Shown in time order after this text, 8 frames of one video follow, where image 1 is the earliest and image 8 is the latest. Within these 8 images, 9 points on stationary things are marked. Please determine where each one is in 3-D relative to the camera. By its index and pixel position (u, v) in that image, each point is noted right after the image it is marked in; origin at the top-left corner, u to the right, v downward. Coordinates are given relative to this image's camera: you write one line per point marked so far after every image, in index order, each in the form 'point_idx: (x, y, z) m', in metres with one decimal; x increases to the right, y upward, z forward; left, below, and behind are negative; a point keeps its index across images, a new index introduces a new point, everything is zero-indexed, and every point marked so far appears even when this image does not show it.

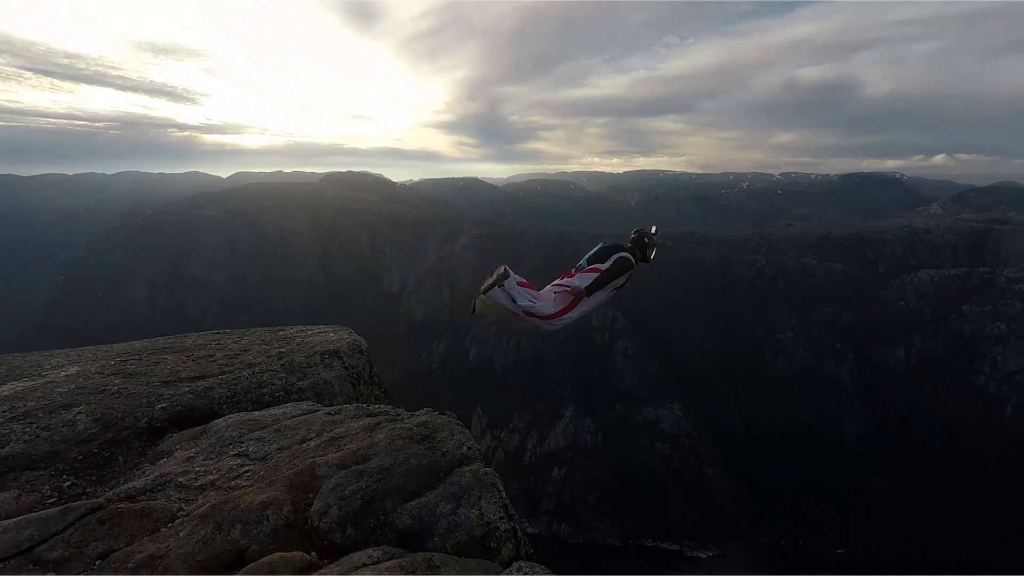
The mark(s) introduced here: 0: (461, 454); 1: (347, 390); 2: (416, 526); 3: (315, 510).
0: (-1.9, -6.5, +22.0) m
1: (-8.8, -5.4, +29.6) m
2: (-3.2, -7.7, +18.4) m
3: (-6.4, -7.5, +18.7) m
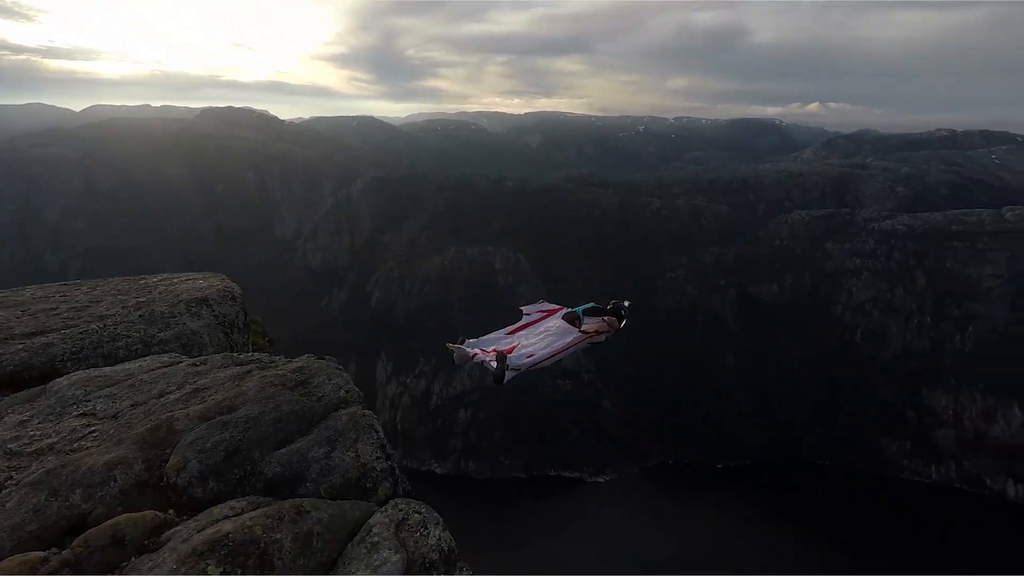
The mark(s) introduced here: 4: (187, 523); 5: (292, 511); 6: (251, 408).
0: (-6.4, -4.2, +21.2) m
1: (-14.5, -2.5, +27.5) m
2: (-7.1, -5.7, +17.6) m
3: (-10.3, -5.6, +17.3) m
4: (-9.1, -6.5, +15.7) m
5: (-6.3, -6.3, +16.0) m
6: (-9.1, -4.2, +19.6) m
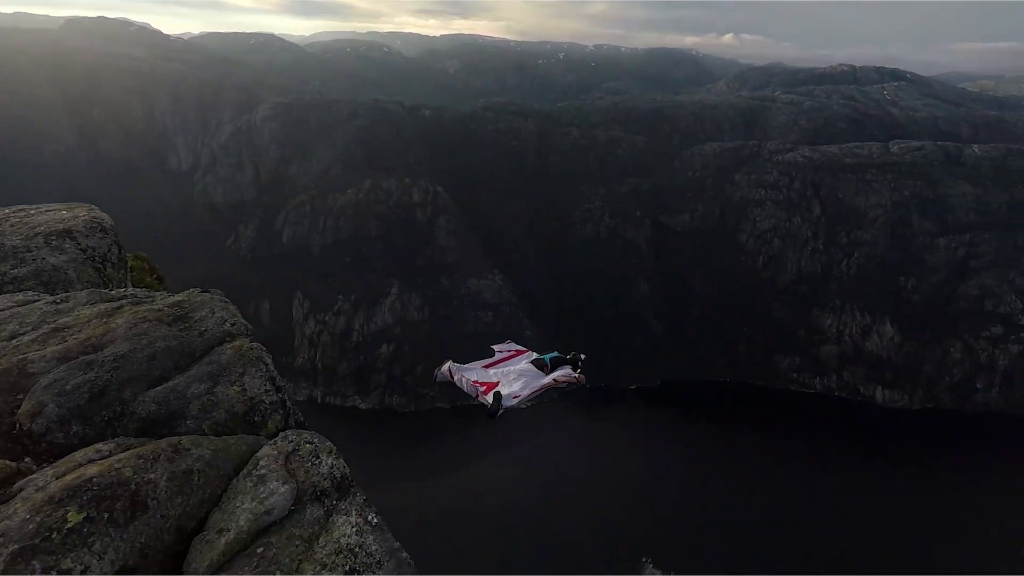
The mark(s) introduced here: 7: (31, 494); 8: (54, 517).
0: (-10.1, -1.6, +19.9) m
1: (-18.9, +0.5, +24.9) m
2: (-10.2, -3.6, +16.4) m
3: (-13.4, -3.5, +15.7) m
4: (-11.9, -4.6, +14.4) m
5: (-9.2, -4.3, +15.0) m
6: (-12.5, -1.8, +18.0) m
7: (-11.4, -4.9, +13.4) m
8: (-10.4, -5.2, +12.7) m
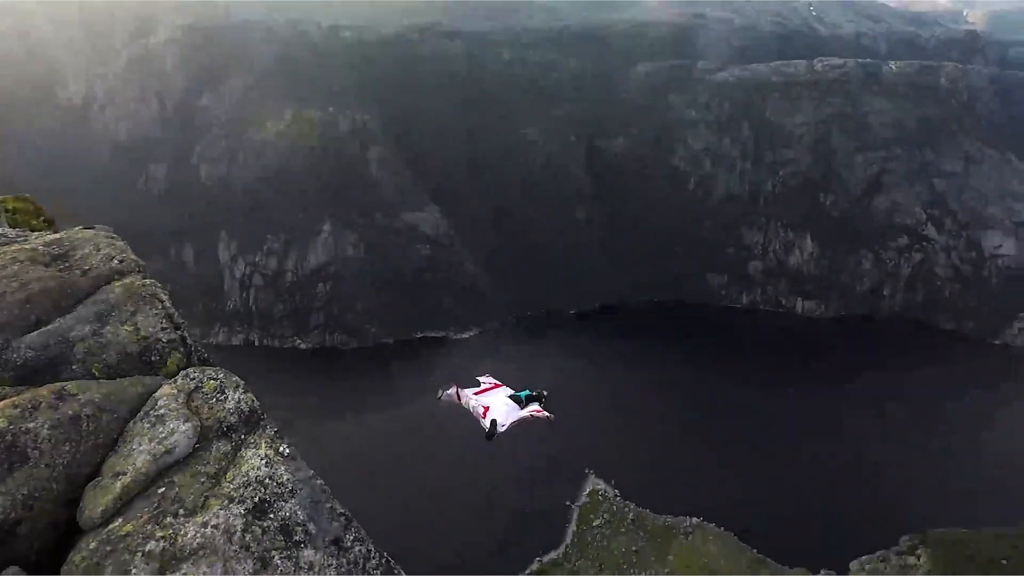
0: (-12.9, +0.6, +18.2) m
1: (-22.2, +2.8, +22.1) m
2: (-12.6, -1.8, +15.1) m
3: (-15.7, -2.0, +14.0) m
4: (-14.0, -3.2, +13.0) m
5: (-11.4, -2.7, +13.9) m
6: (-15.0, -0.1, +16.2) m
7: (-13.4, -3.6, +12.1) m
8: (-12.3, -3.9, +11.6) m
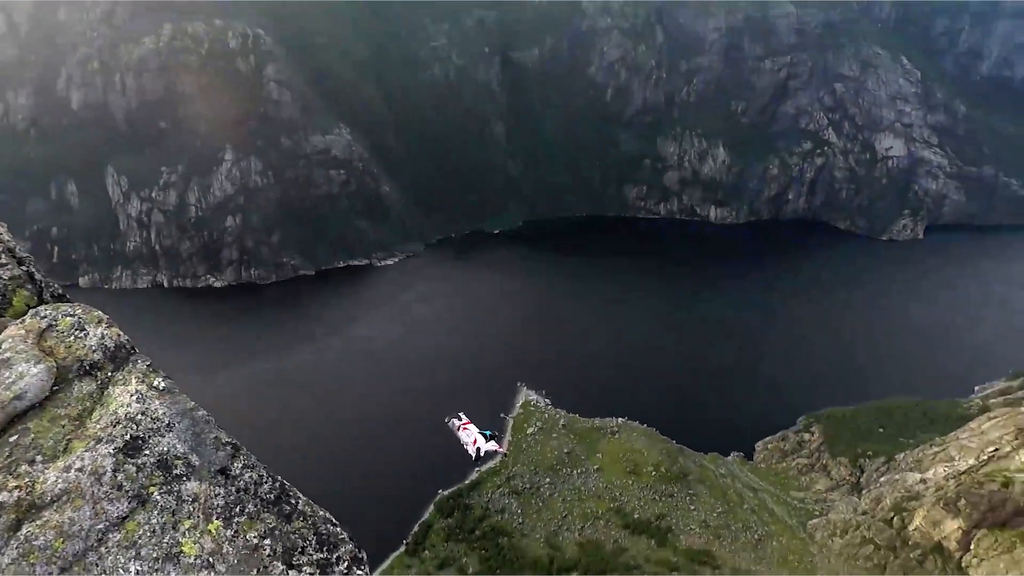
0: (-16.1, +2.4, +15.7) m
1: (-26.0, +4.4, +18.1) m
2: (-15.3, -0.4, +12.9) m
3: (-18.2, -0.9, +11.6) m
4: (-16.4, -2.1, +10.9) m
5: (-13.9, -1.3, +12.0) m
6: (-18.0, +1.4, +13.5) m
7: (-15.7, -2.5, +10.2) m
8: (-14.5, -2.8, +9.9) m
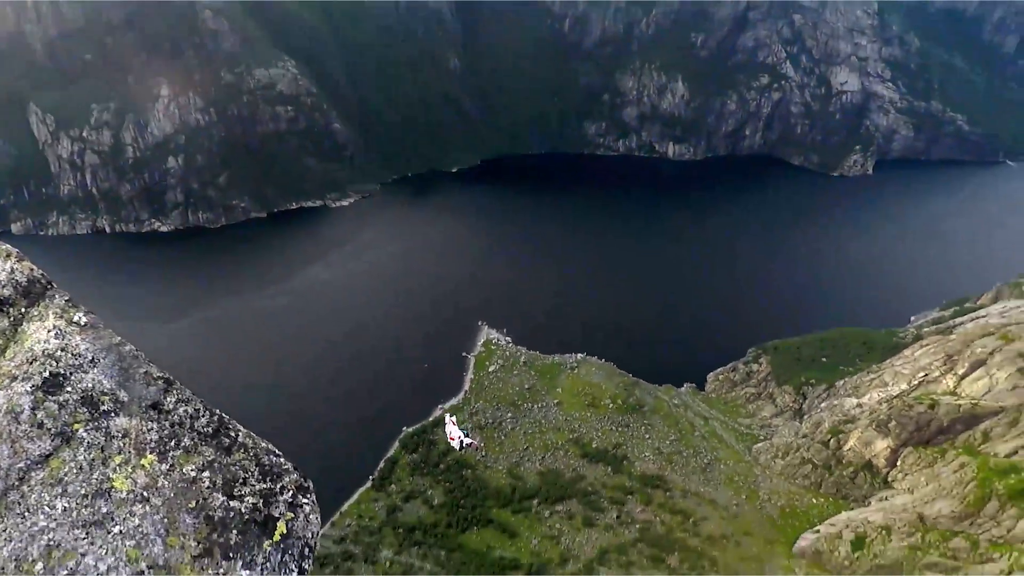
0: (-18.6, +3.5, +14.4) m
1: (-28.6, +5.7, +15.9) m
2: (-17.6, +0.5, +11.9) m
3: (-20.4, -0.2, +10.5) m
4: (-18.6, -1.5, +10.1) m
5: (-16.2, -0.5, +11.2) m
6: (-20.3, +2.2, +12.2) m
7: (-17.8, -1.9, +9.4) m
8: (-16.6, -2.2, +9.2) m
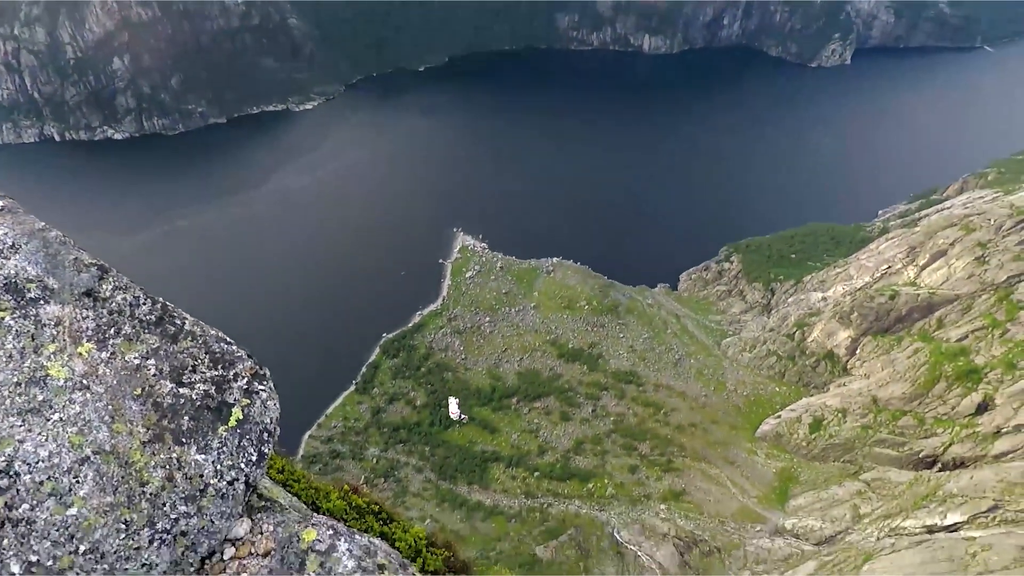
0: (-20.6, +7.4, +13.0) m
1: (-30.7, +9.5, +14.0) m
2: (-19.5, +4.1, +11.1) m
3: (-22.2, +3.1, +9.7) m
4: (-20.3, +1.8, +9.5) m
5: (-18.0, +3.0, +10.6) m
6: (-22.3, +5.8, +11.0) m
7: (-19.6, +1.3, +9.0) m
8: (-18.3, +1.0, +8.8) m
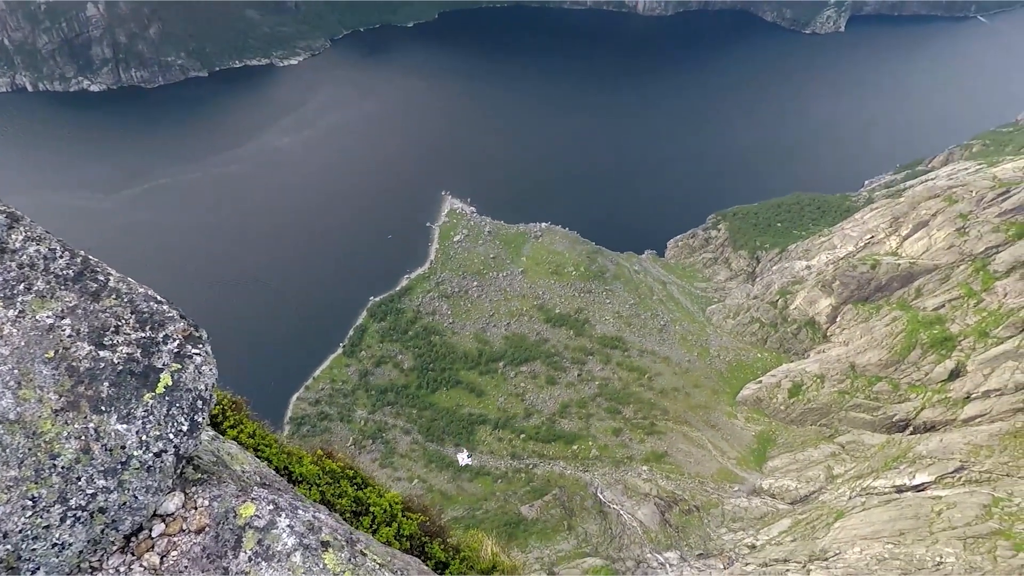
0: (-19.8, +9.1, +12.0) m
1: (-29.9, +11.4, +12.5) m
2: (-18.7, +5.7, +10.3) m
3: (-21.4, +4.7, +8.9) m
4: (-19.5, +3.4, +8.8) m
5: (-17.2, +4.6, +9.9) m
6: (-21.4, +7.4, +10.0) m
7: (-18.7, +2.8, +8.3) m
8: (-17.4, +2.5, +8.2) m
